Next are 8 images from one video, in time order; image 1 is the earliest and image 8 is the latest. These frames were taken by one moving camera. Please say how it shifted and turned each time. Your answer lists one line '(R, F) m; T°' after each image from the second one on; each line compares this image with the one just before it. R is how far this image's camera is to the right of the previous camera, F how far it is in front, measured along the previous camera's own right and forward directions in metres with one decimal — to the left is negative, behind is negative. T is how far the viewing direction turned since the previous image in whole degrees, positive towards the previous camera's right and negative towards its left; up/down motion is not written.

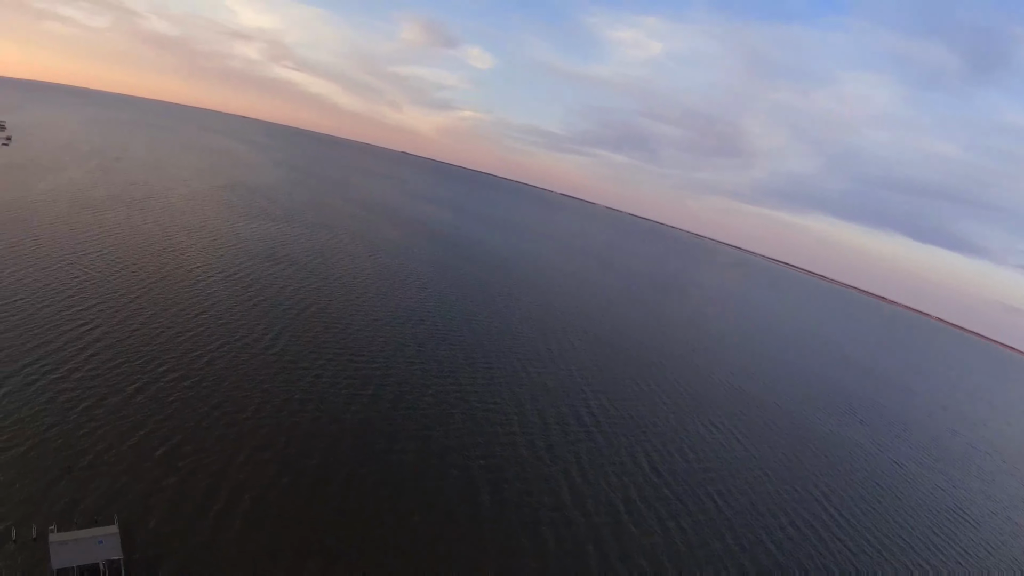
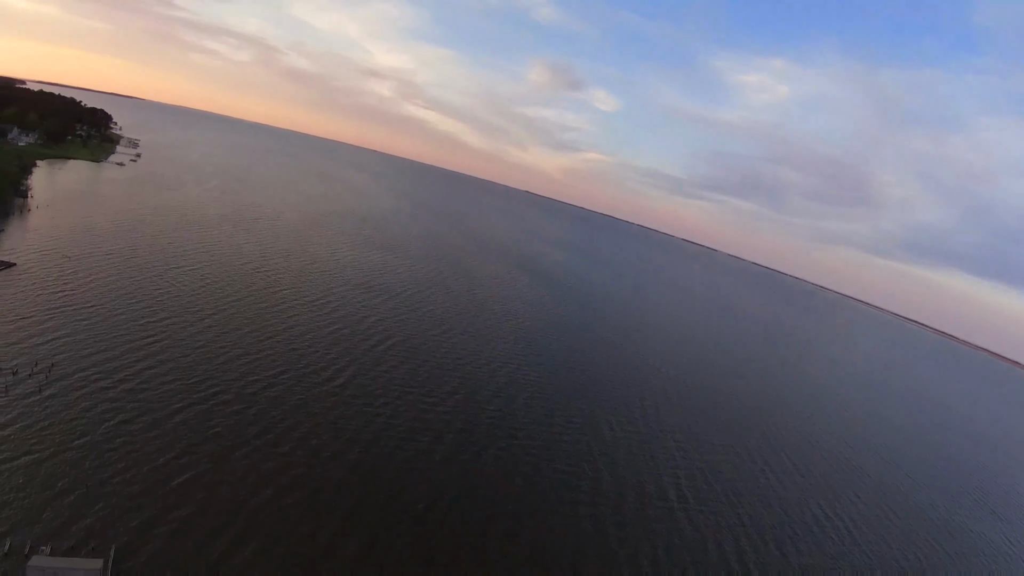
(+0.7, +4.0) m; -7°
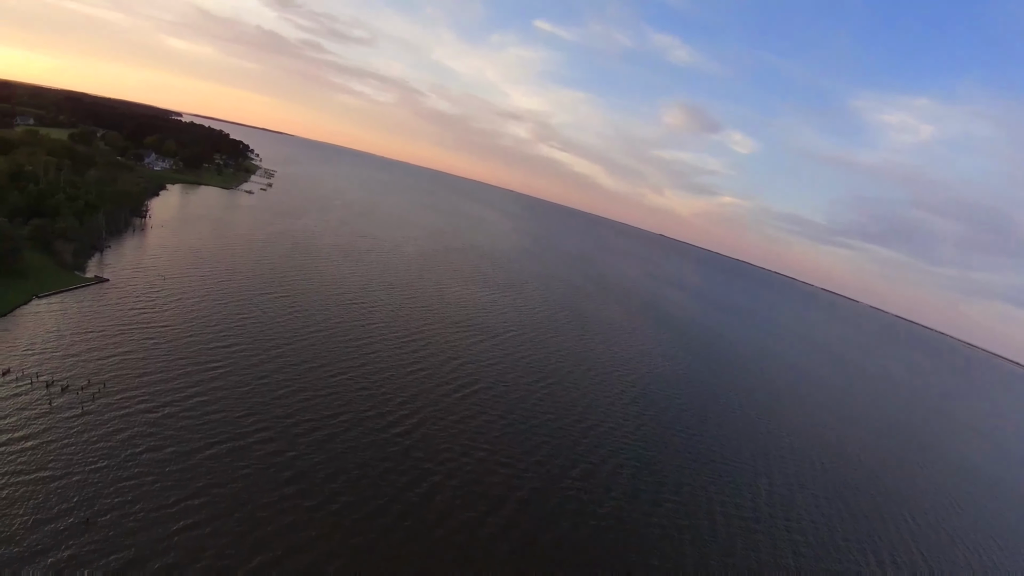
(+1.2, +4.8) m; -8°
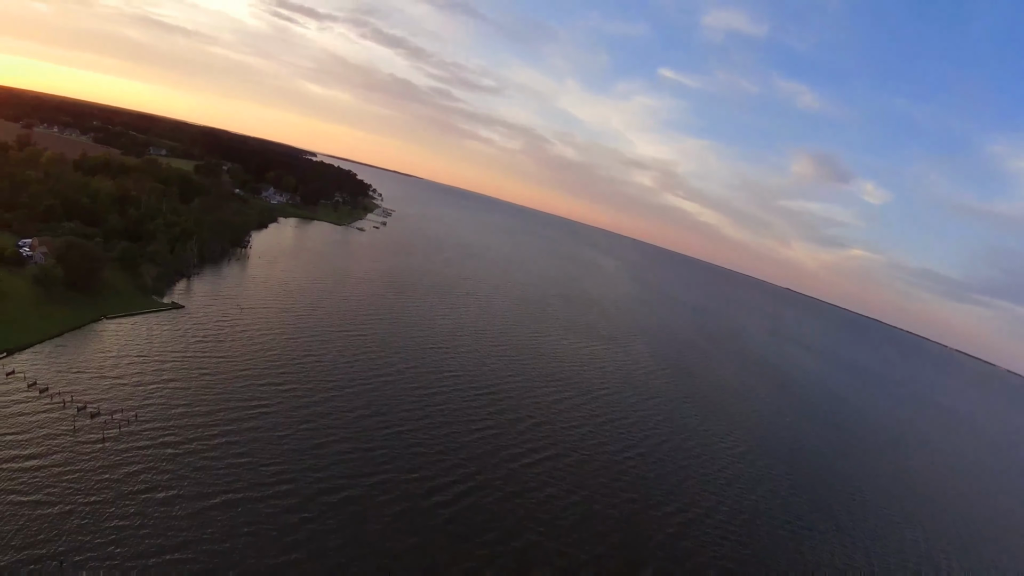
(+1.3, +4.7) m; -7°
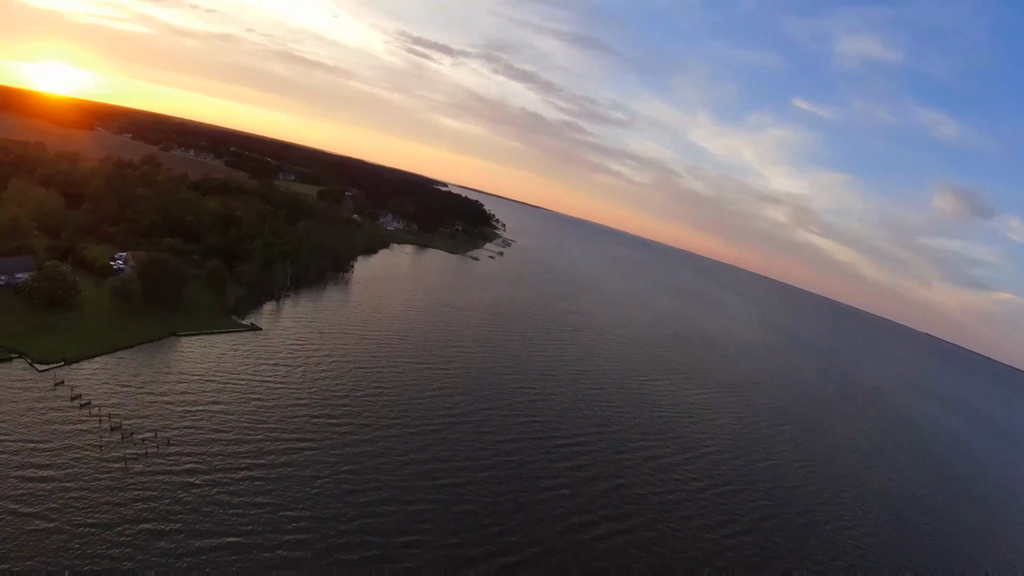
(+1.4, +4.6) m; -8°
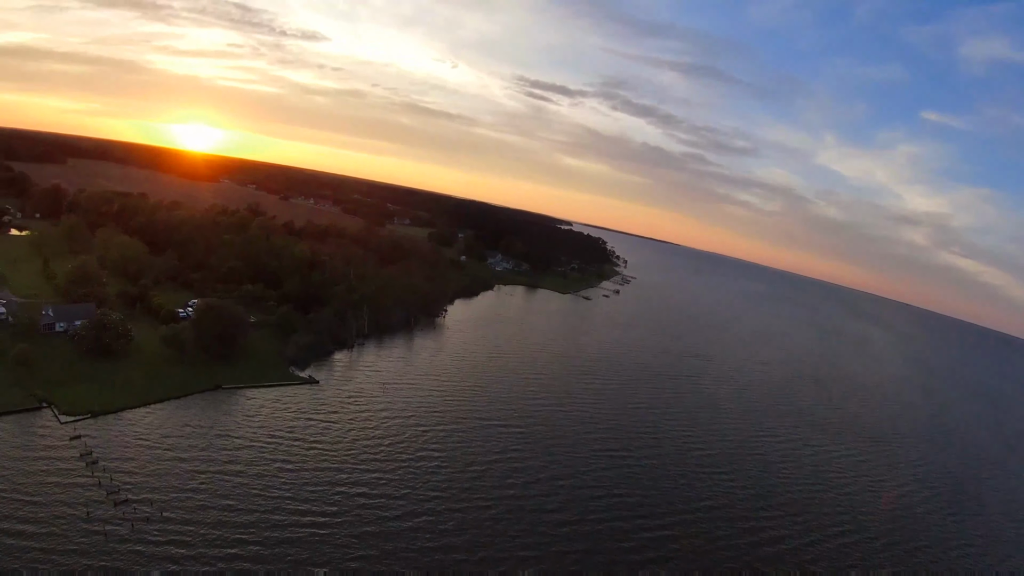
(+1.9, +6.5) m; -8°
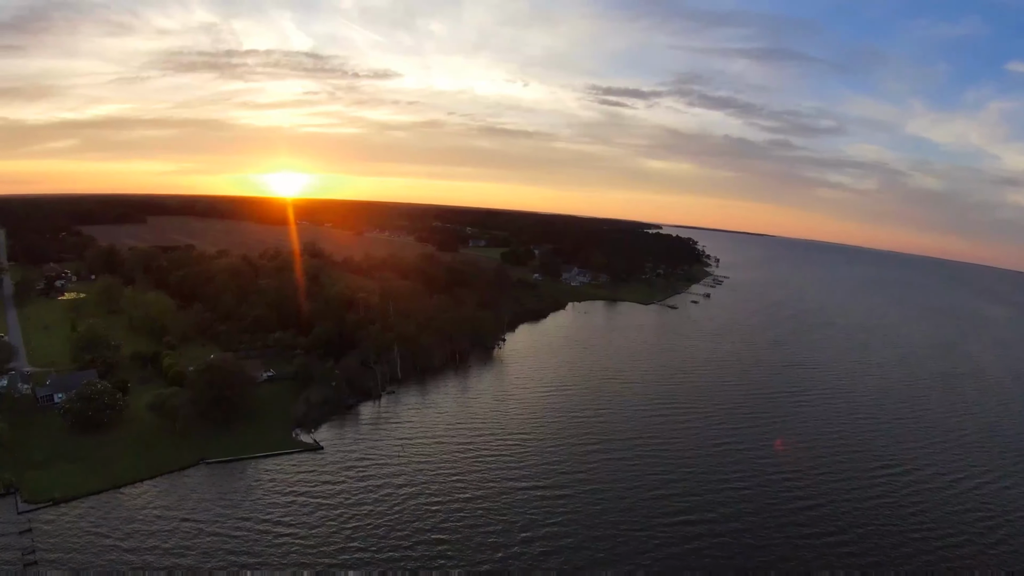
(+2.4, +8.4) m; -6°
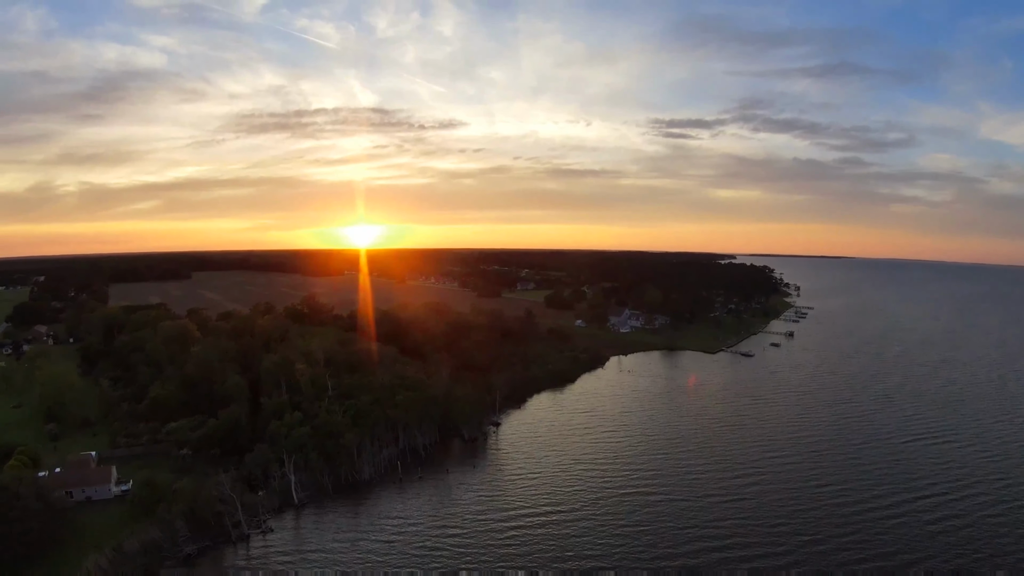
(+3.8, +19.1) m; -4°
